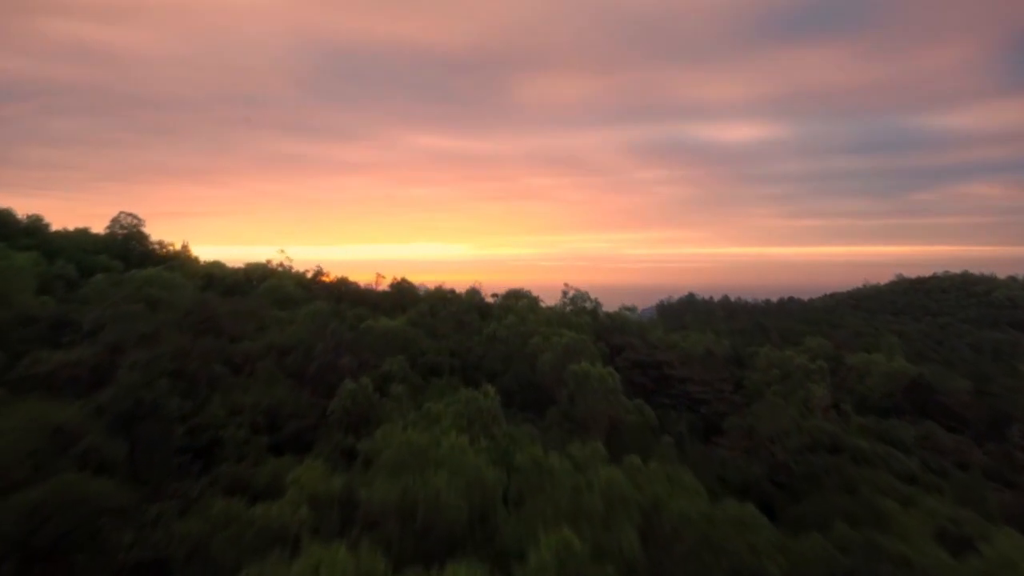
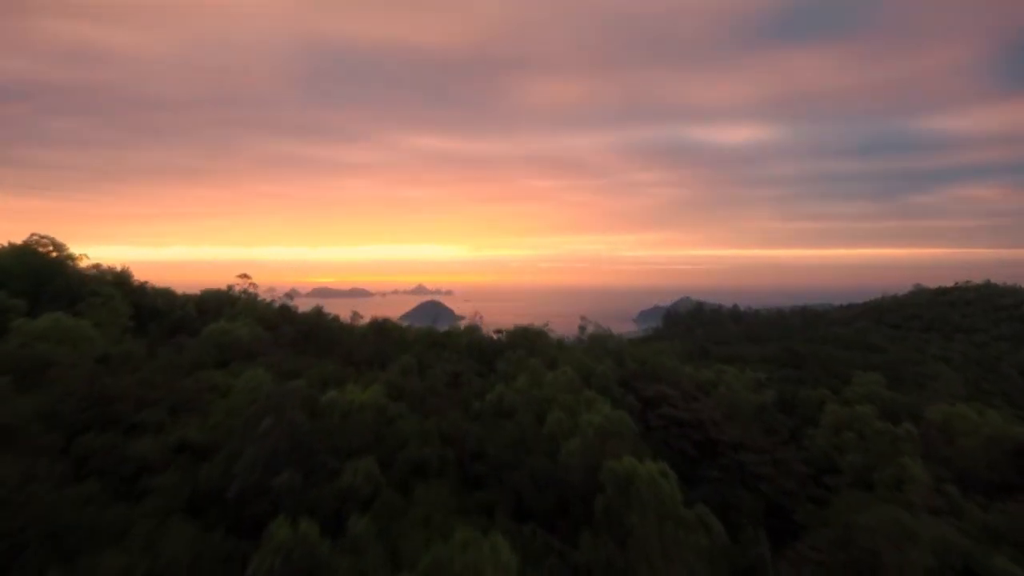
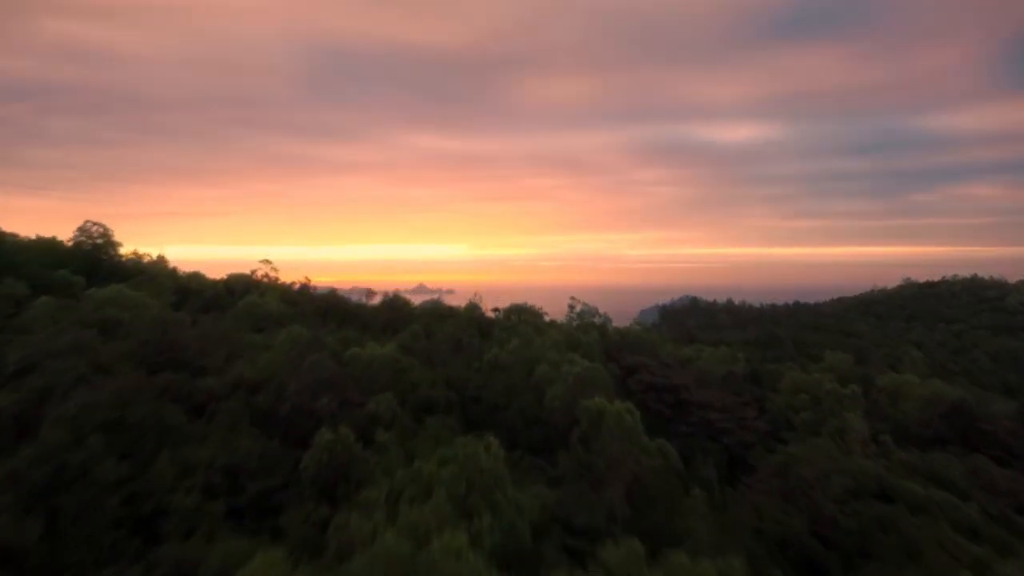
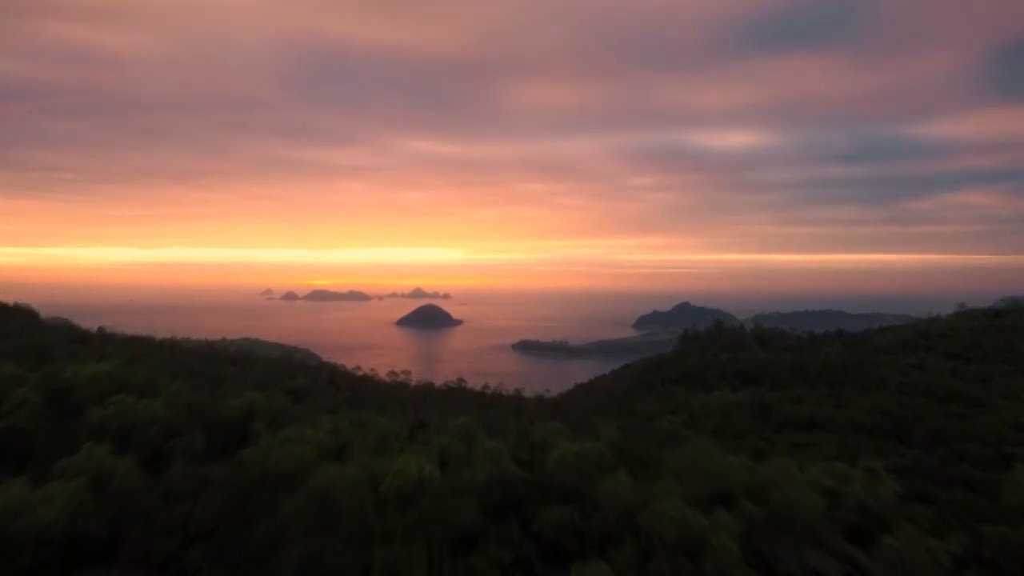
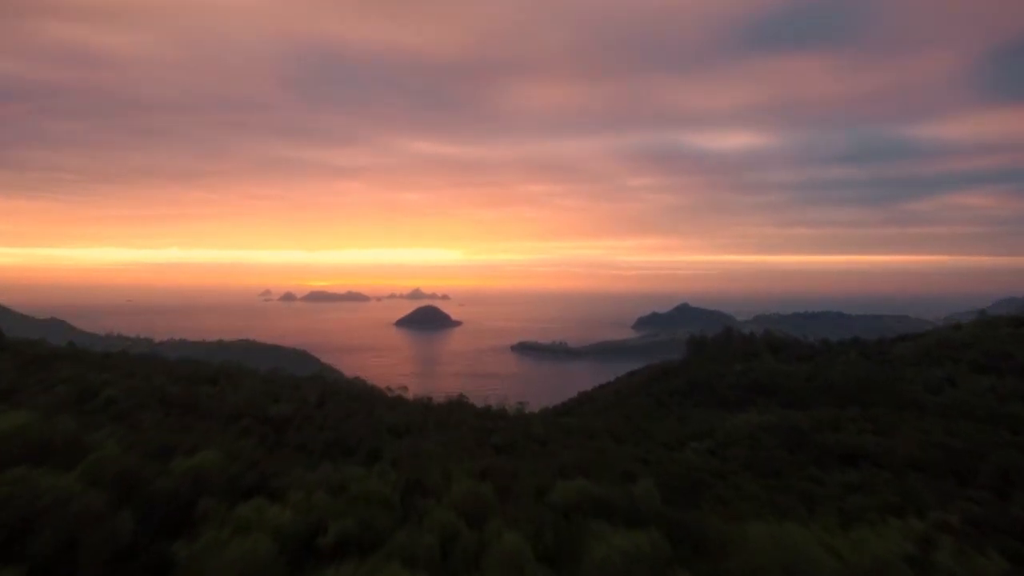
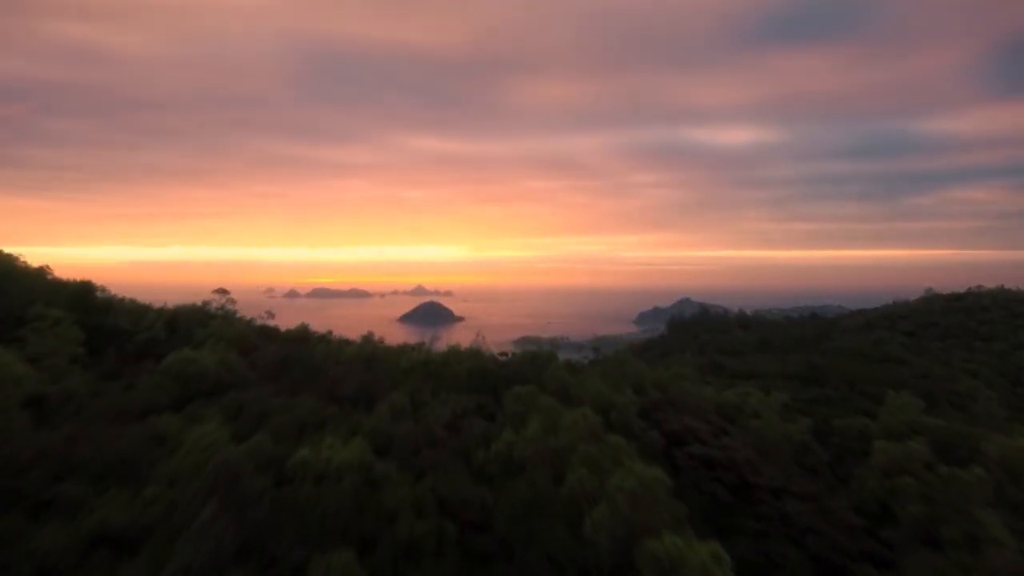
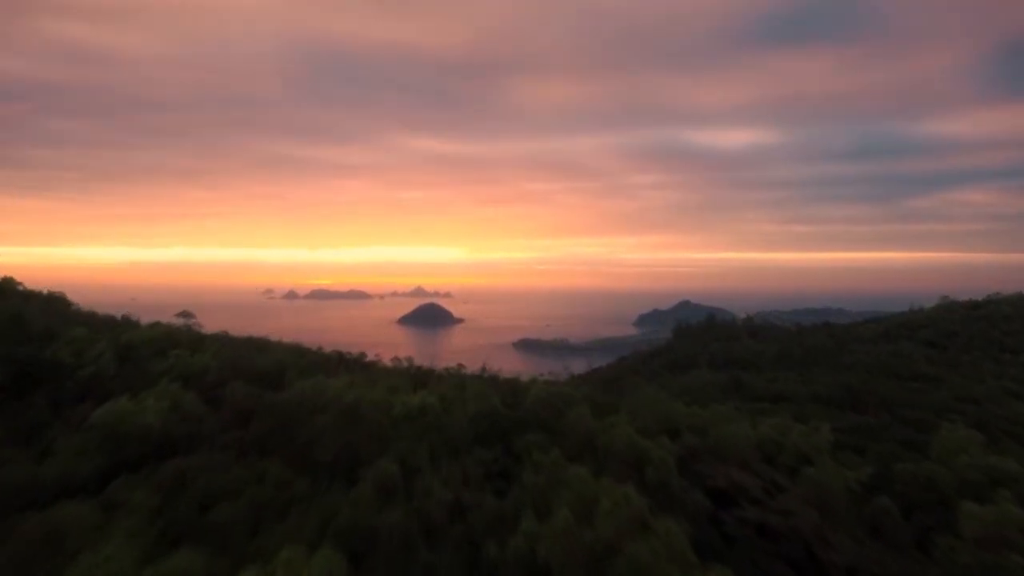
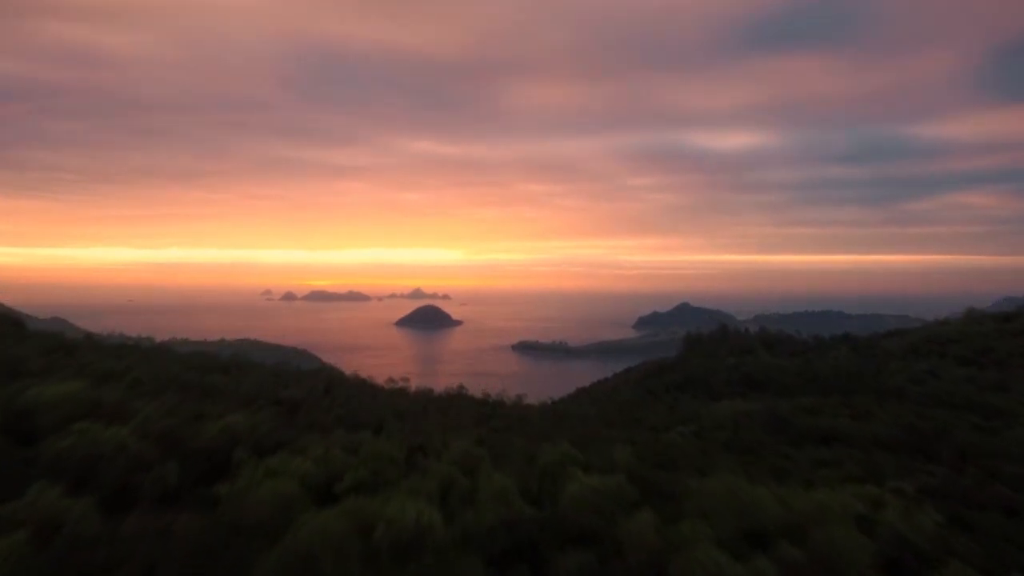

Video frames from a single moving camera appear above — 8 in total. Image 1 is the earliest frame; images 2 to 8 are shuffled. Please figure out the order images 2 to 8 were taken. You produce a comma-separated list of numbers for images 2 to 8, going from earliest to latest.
3, 2, 6, 7, 4, 8, 5
